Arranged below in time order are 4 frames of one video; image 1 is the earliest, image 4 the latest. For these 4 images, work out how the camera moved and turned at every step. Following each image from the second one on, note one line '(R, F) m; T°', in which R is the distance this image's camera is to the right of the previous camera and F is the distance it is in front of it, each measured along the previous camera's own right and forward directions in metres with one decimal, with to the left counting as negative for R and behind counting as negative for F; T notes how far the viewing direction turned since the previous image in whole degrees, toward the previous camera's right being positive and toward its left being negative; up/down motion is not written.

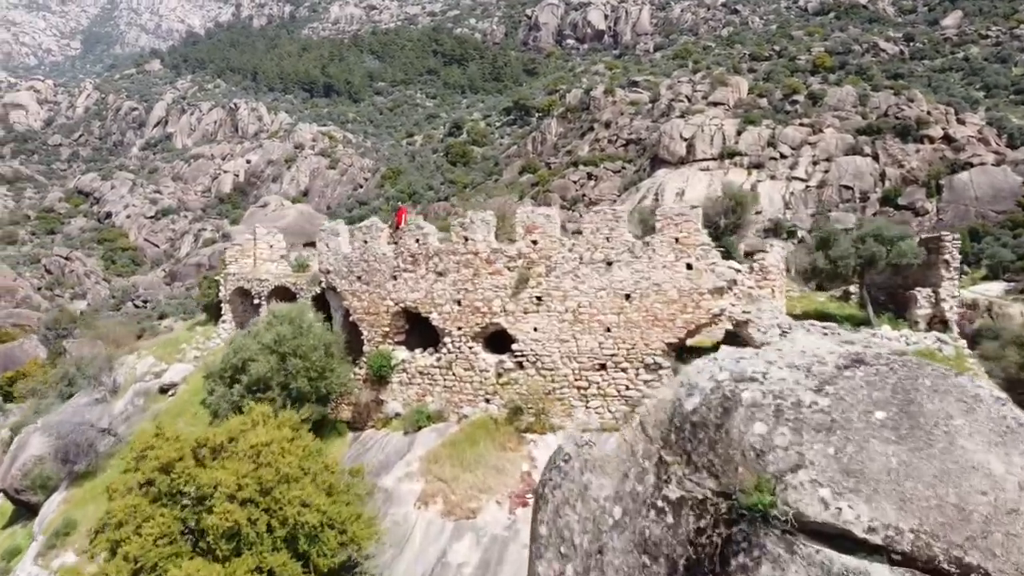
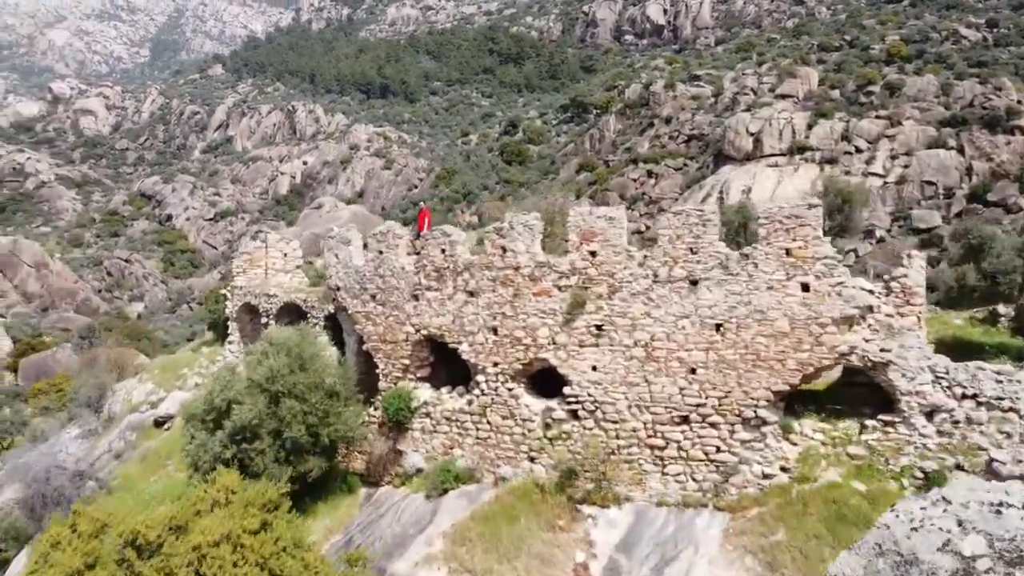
(0.0, +1.9) m; -4°
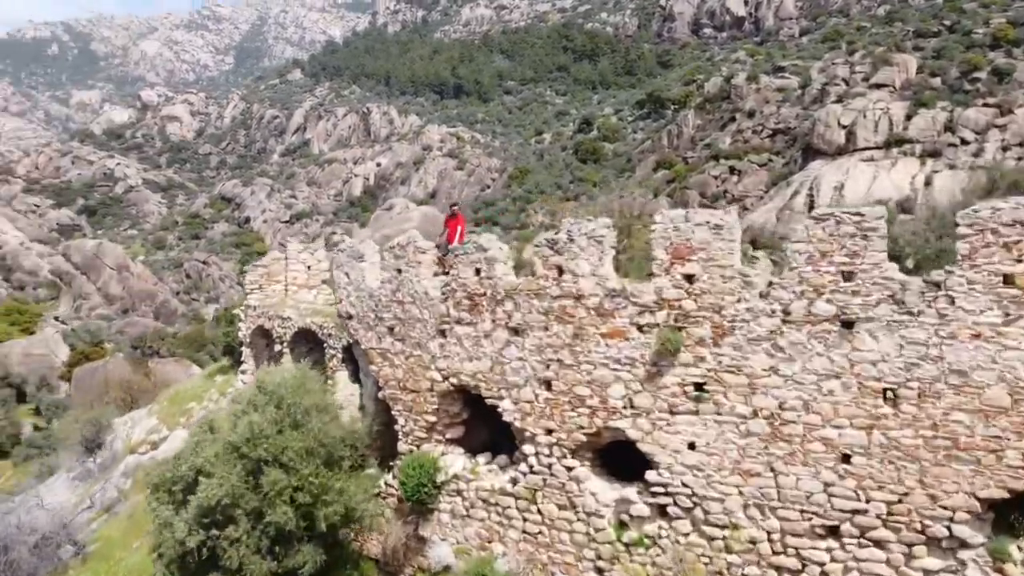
(+0.1, +1.9) m; -5°
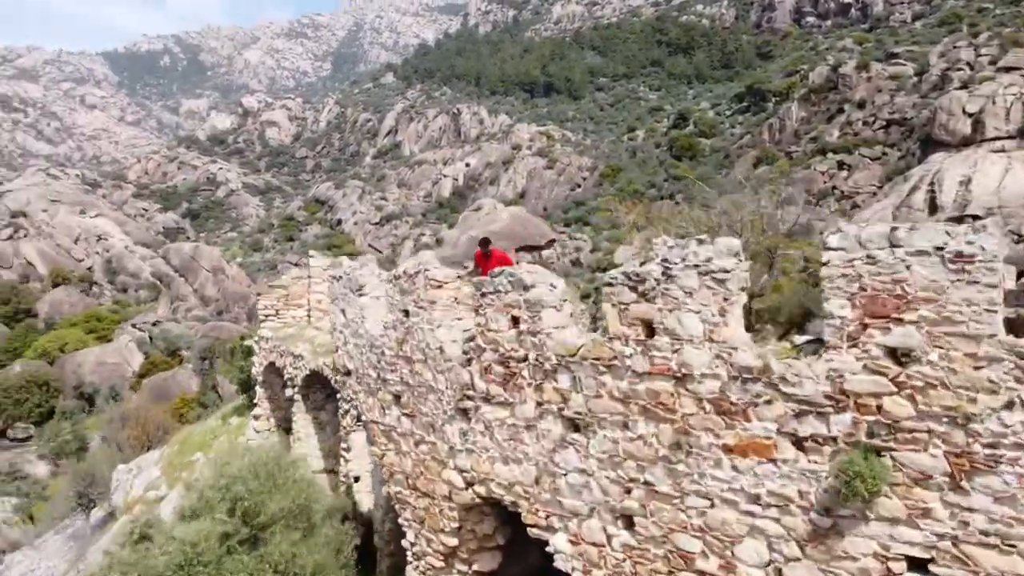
(+0.1, +1.9) m; -7°
